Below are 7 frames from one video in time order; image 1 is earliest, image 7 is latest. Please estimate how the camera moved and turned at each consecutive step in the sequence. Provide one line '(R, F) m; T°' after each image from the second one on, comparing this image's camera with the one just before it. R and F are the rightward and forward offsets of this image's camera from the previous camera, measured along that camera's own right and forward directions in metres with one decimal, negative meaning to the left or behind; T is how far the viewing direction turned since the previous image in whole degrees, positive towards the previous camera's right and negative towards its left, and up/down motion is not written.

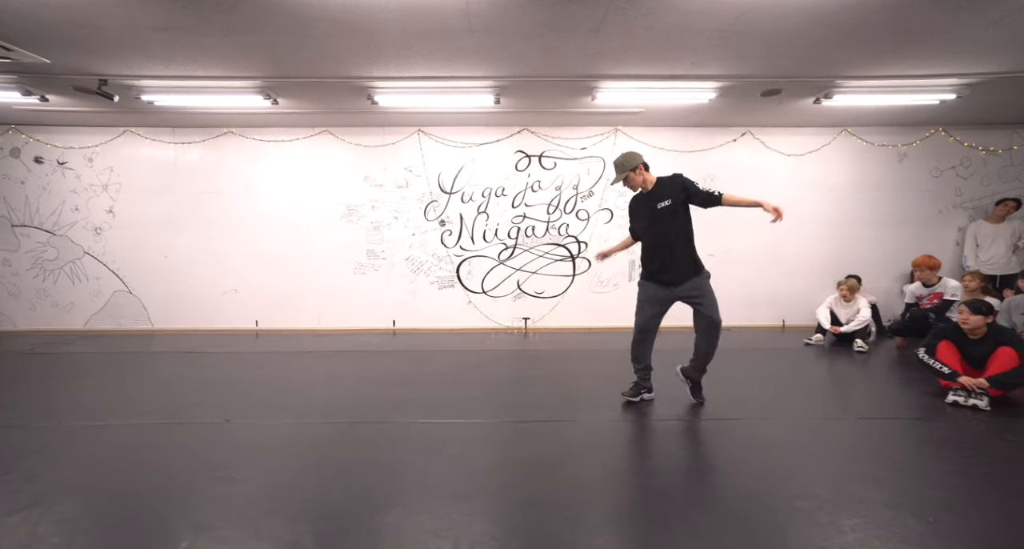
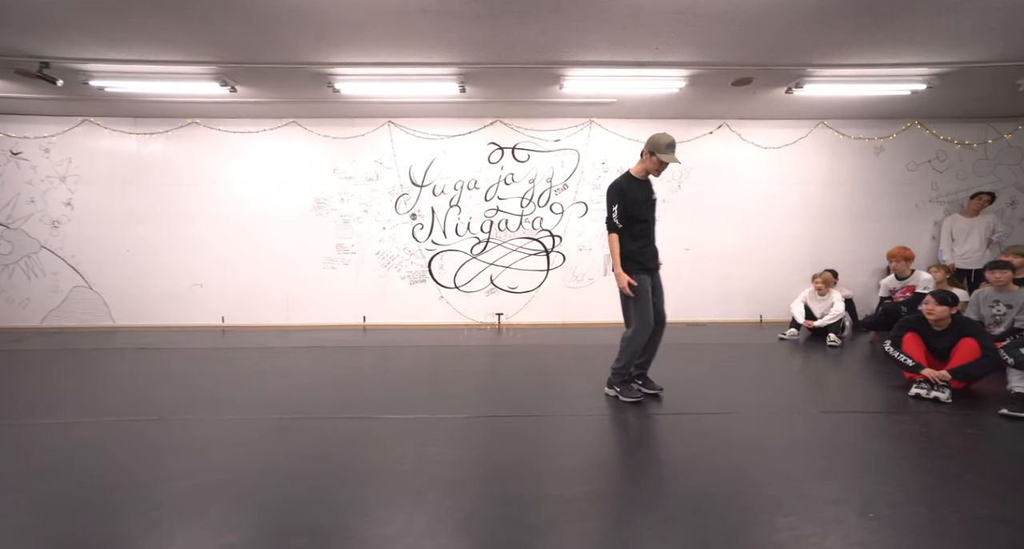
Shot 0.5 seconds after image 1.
(+0.3, +0.1) m; +1°
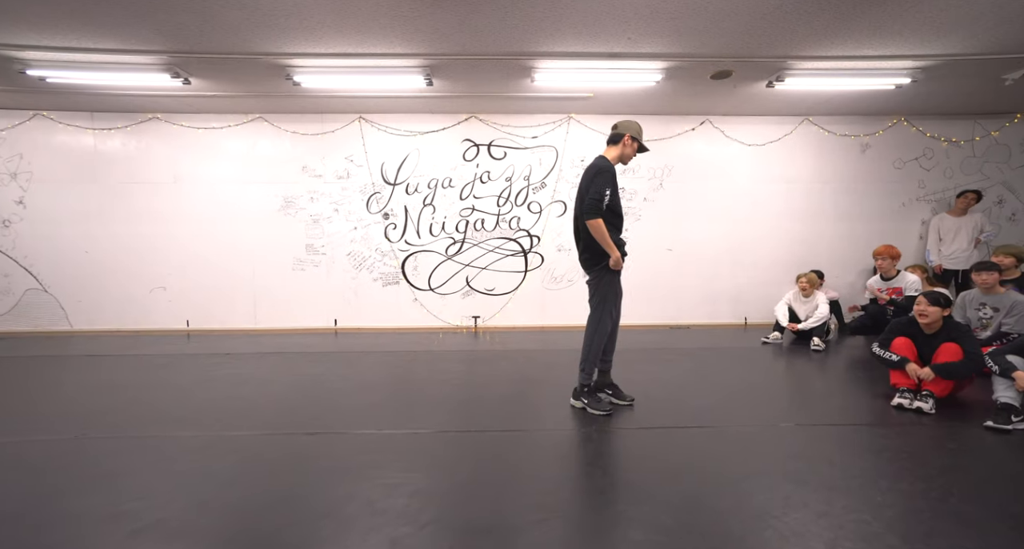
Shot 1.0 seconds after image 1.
(+0.2, +0.2) m; +1°
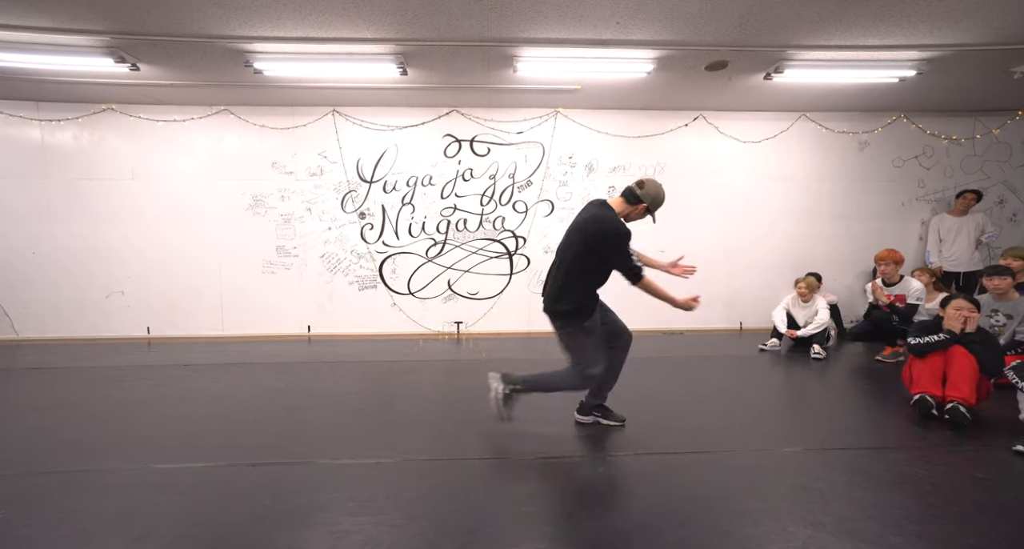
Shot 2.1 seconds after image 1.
(+0.1, +0.3) m; +1°
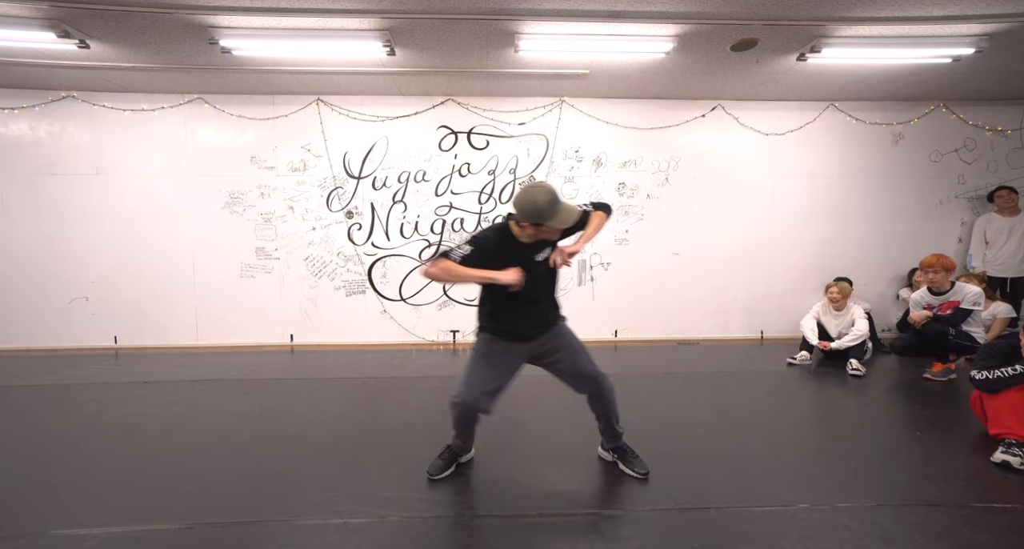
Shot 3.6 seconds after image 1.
(0.0, +0.4) m; 0°
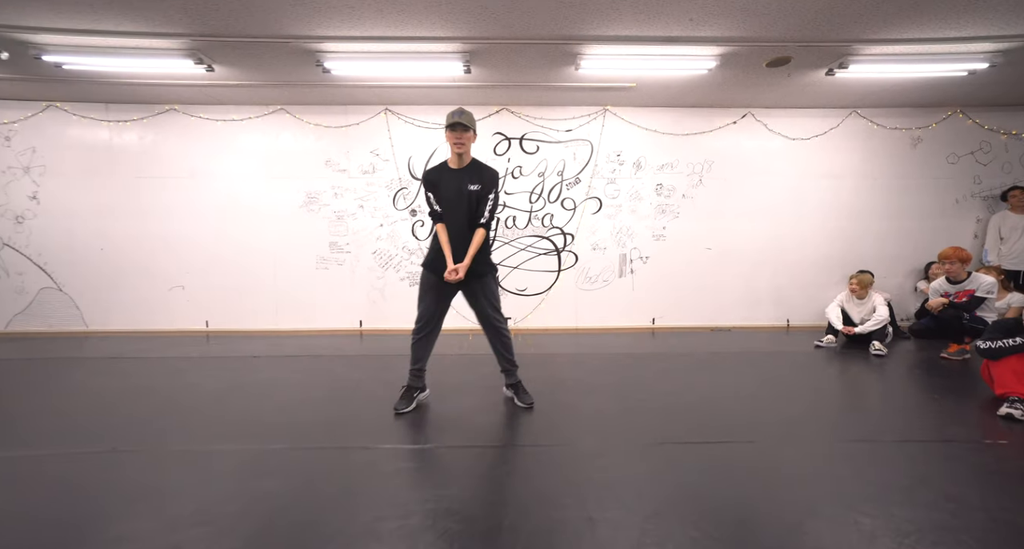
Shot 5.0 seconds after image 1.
(-0.4, -0.5) m; -1°
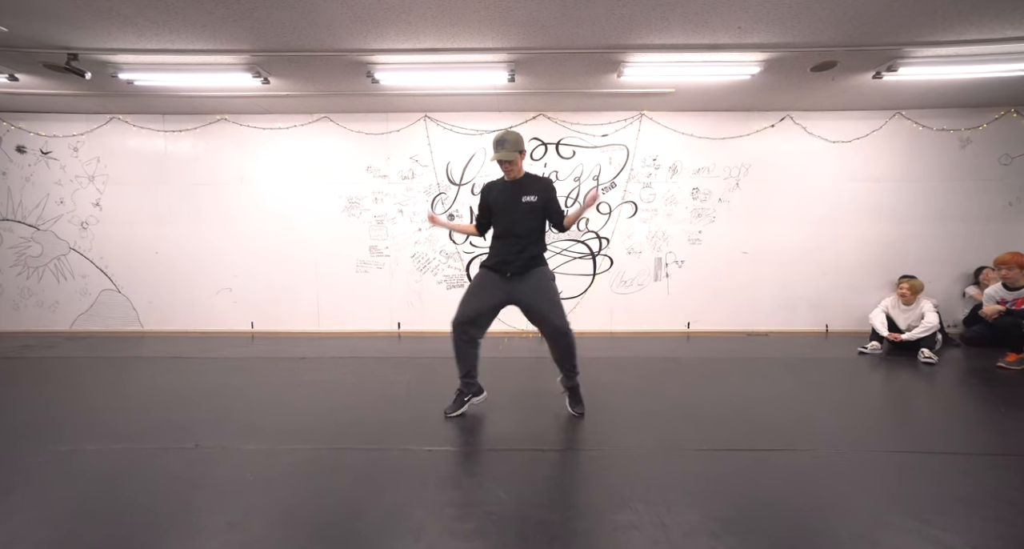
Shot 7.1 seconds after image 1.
(-0.2, -0.1) m; -2°
